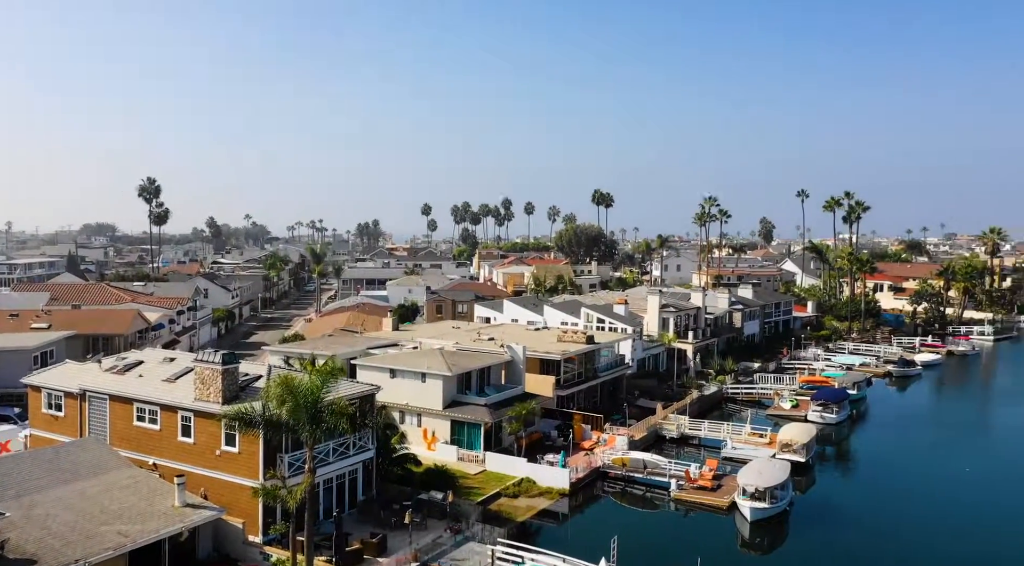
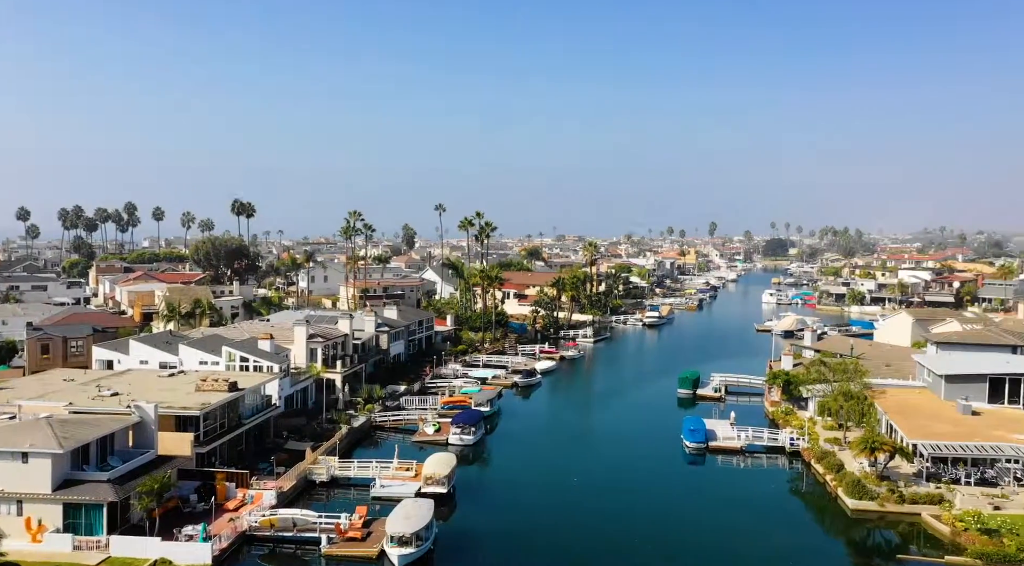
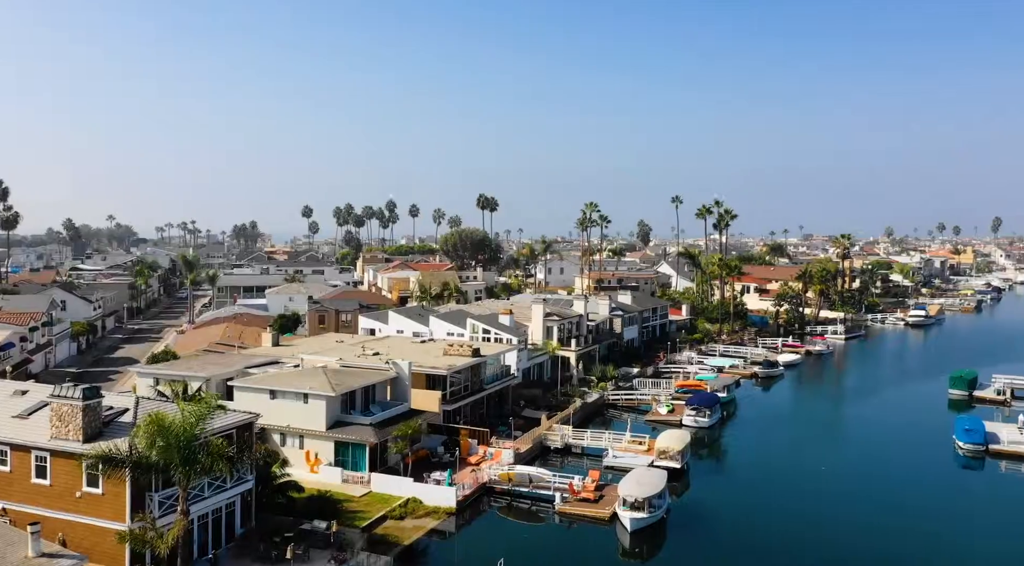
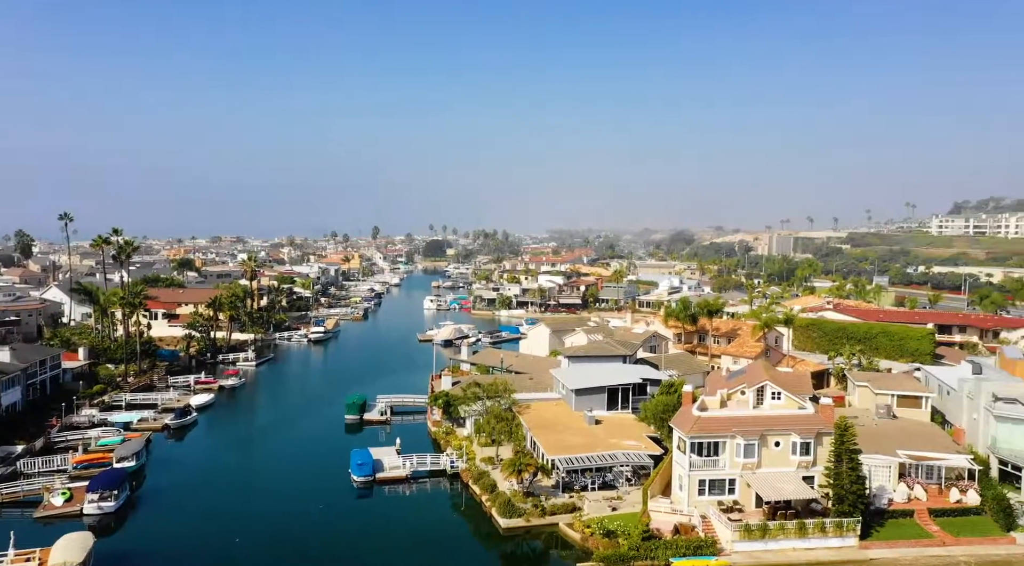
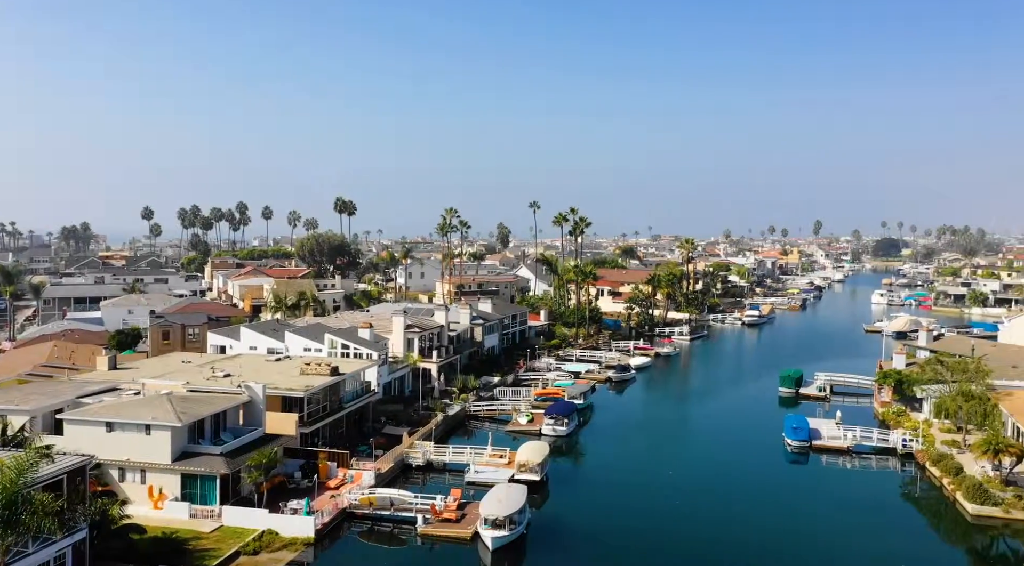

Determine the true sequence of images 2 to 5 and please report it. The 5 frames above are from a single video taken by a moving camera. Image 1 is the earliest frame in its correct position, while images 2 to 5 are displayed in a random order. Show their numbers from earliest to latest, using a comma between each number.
3, 5, 2, 4
